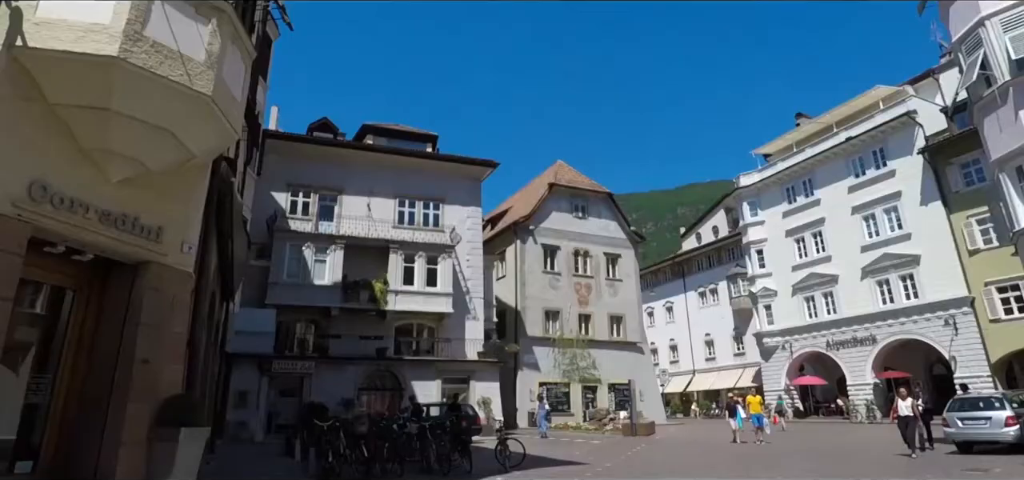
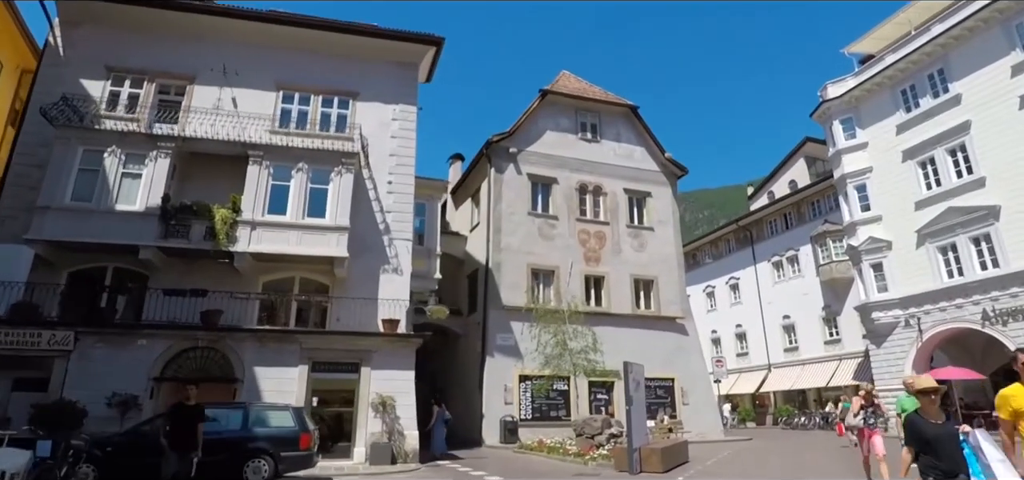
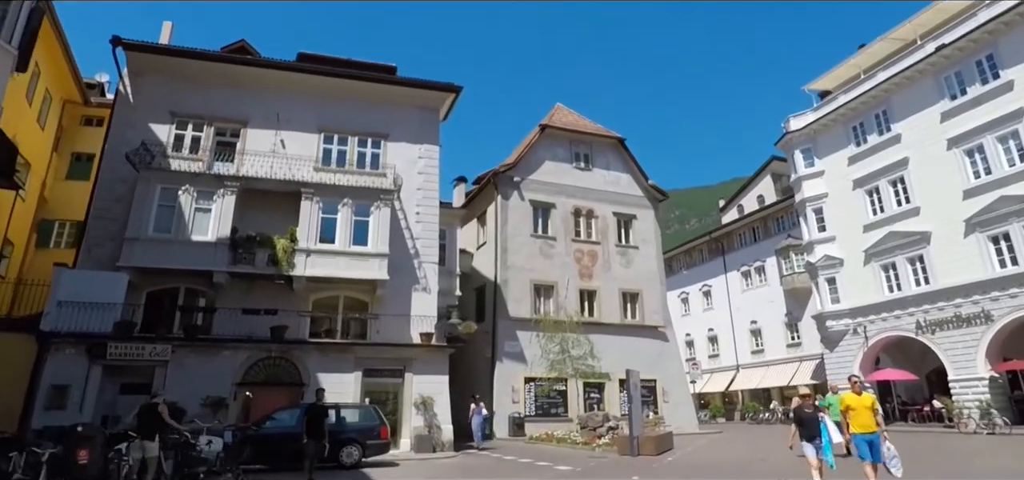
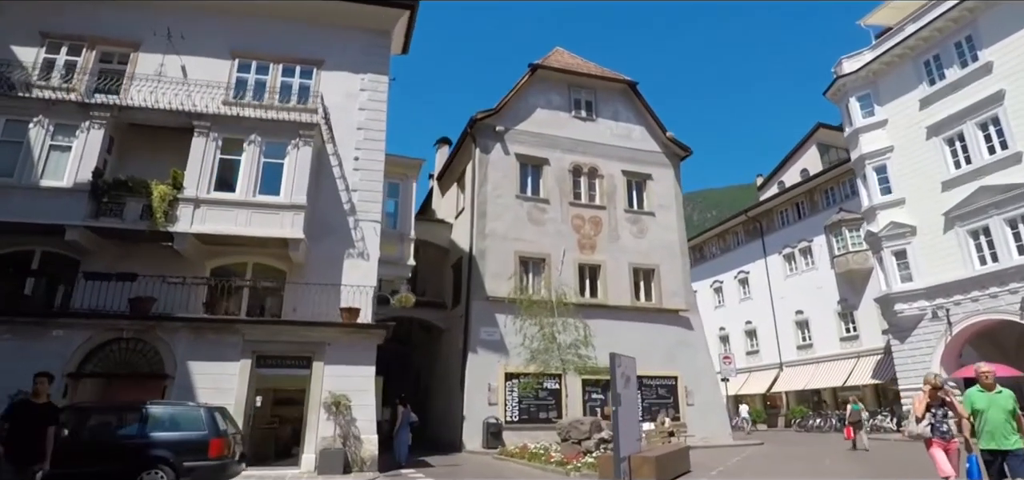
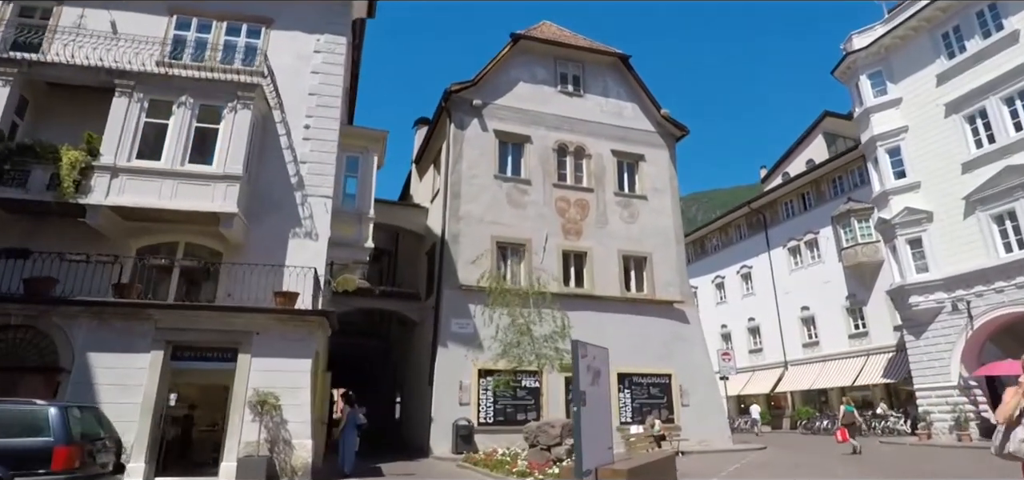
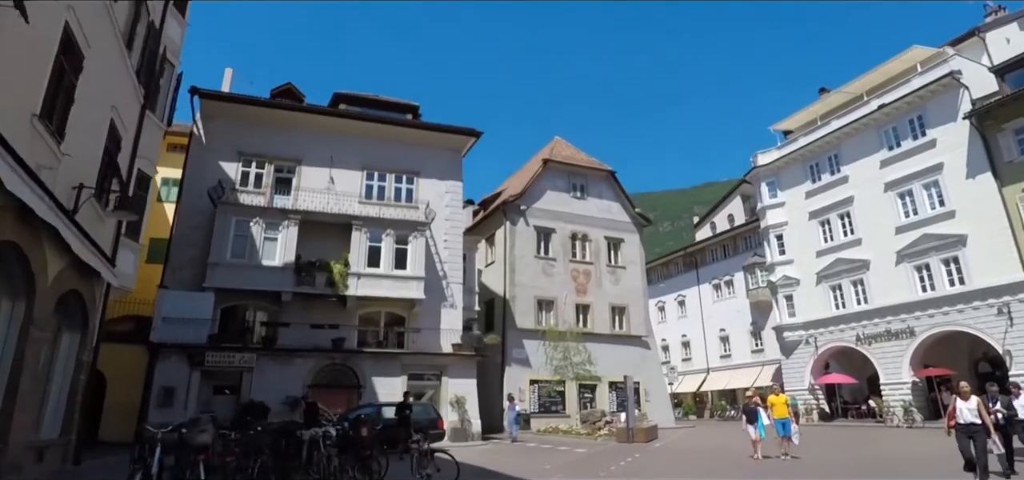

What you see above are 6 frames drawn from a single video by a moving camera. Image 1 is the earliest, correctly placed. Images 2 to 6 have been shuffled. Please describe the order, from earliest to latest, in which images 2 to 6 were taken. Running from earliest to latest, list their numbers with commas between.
6, 3, 2, 4, 5
